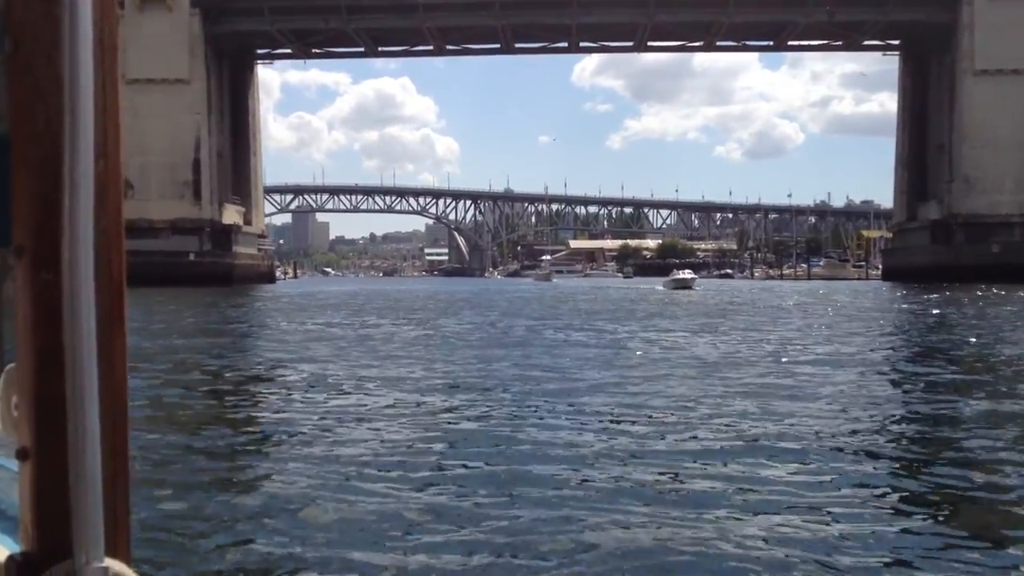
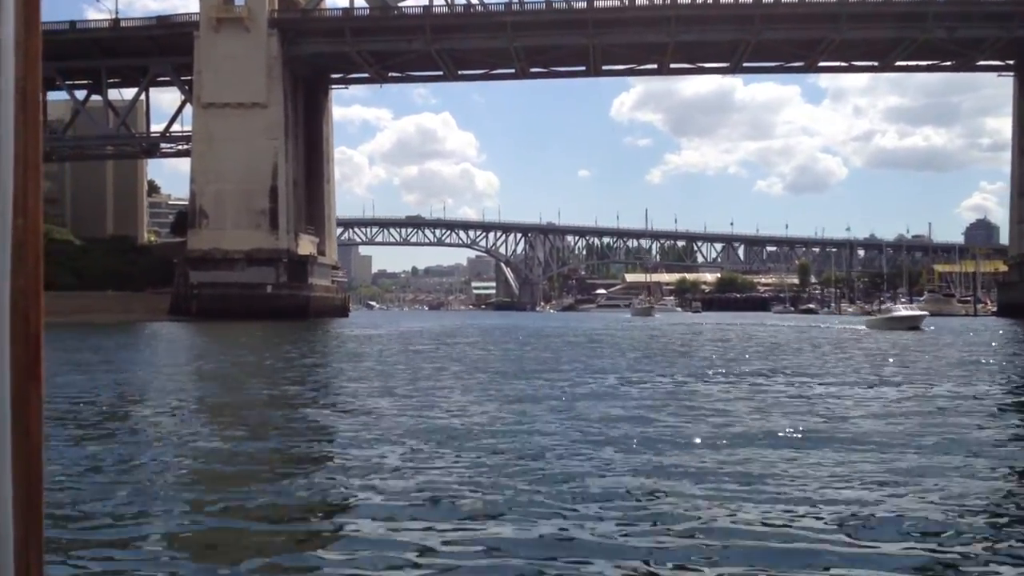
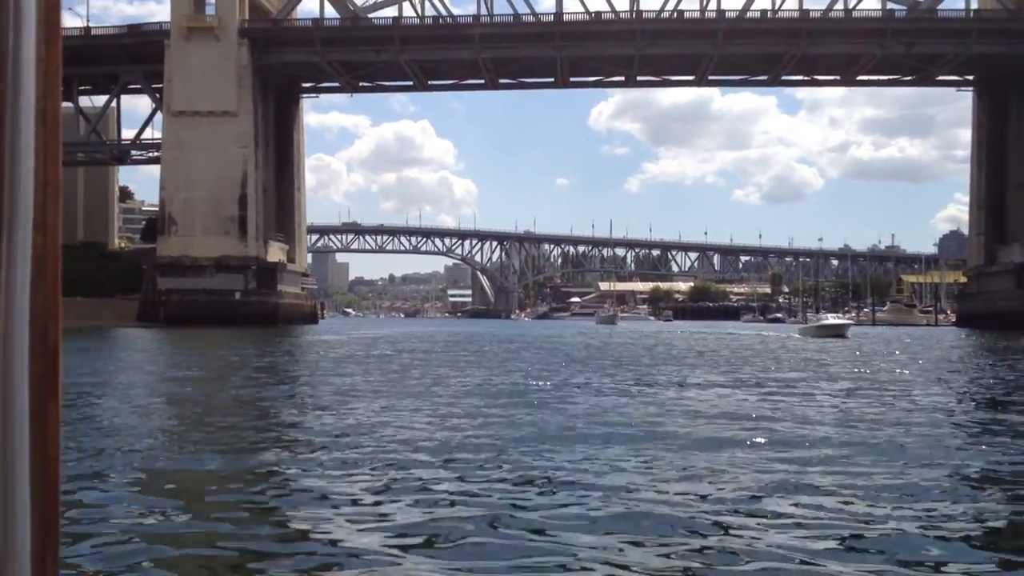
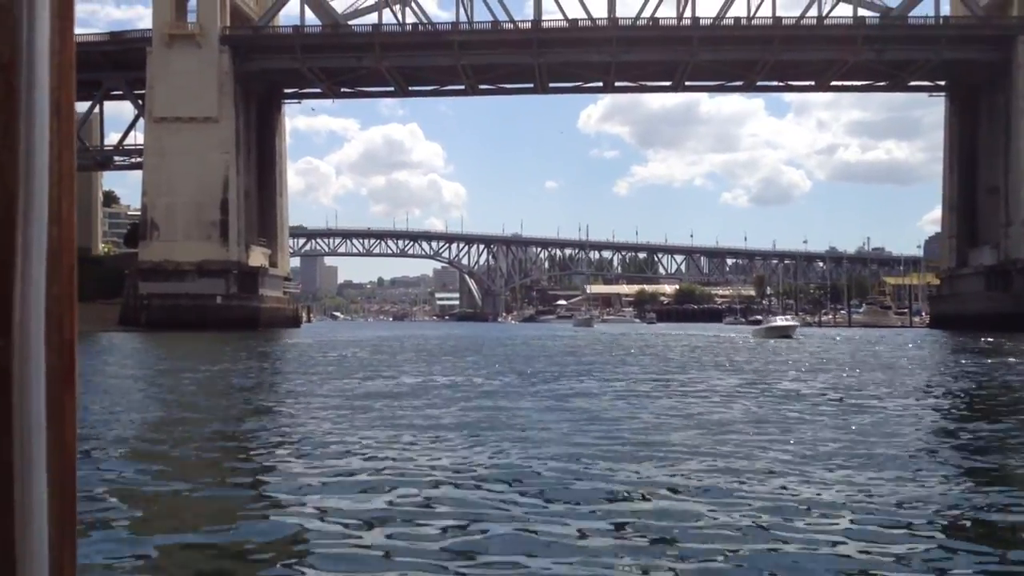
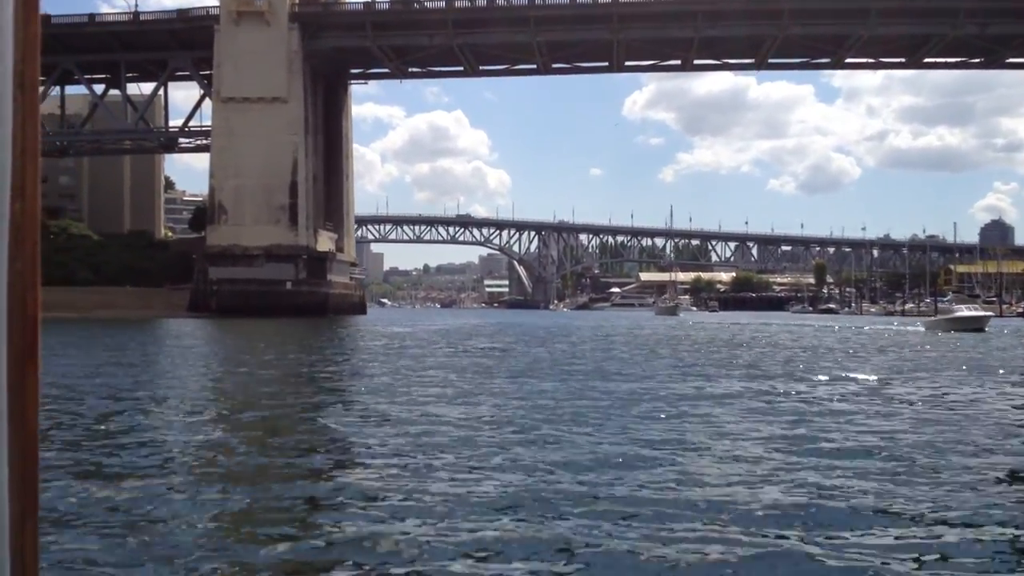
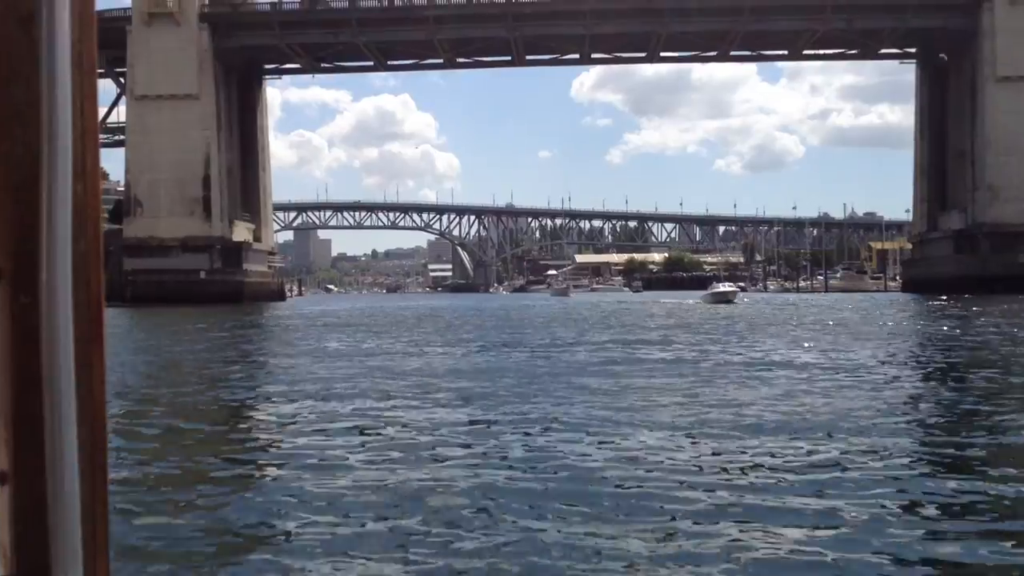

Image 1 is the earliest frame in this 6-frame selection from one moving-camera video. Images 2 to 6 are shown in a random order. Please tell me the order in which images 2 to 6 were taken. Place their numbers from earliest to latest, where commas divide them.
6, 4, 3, 2, 5
